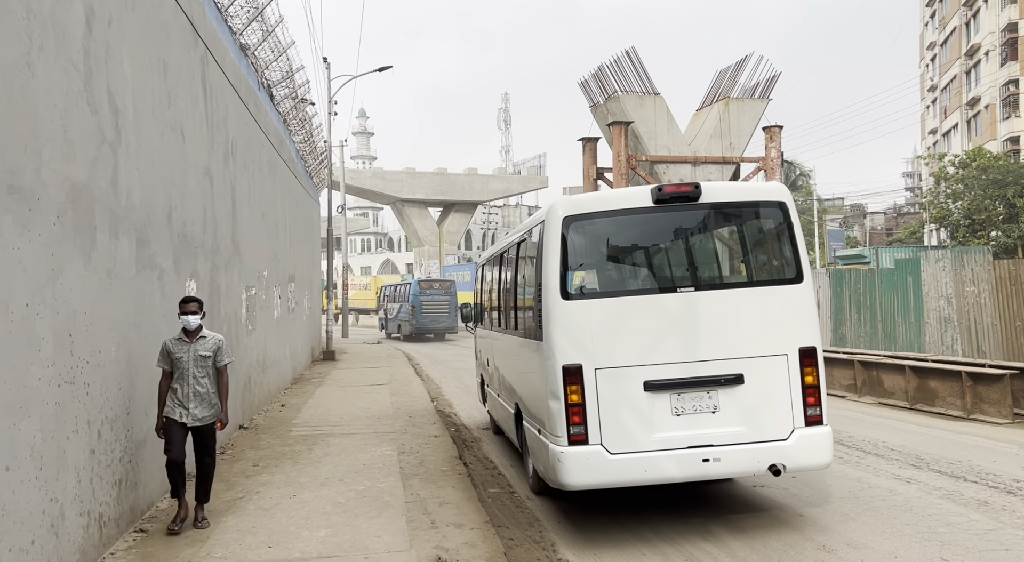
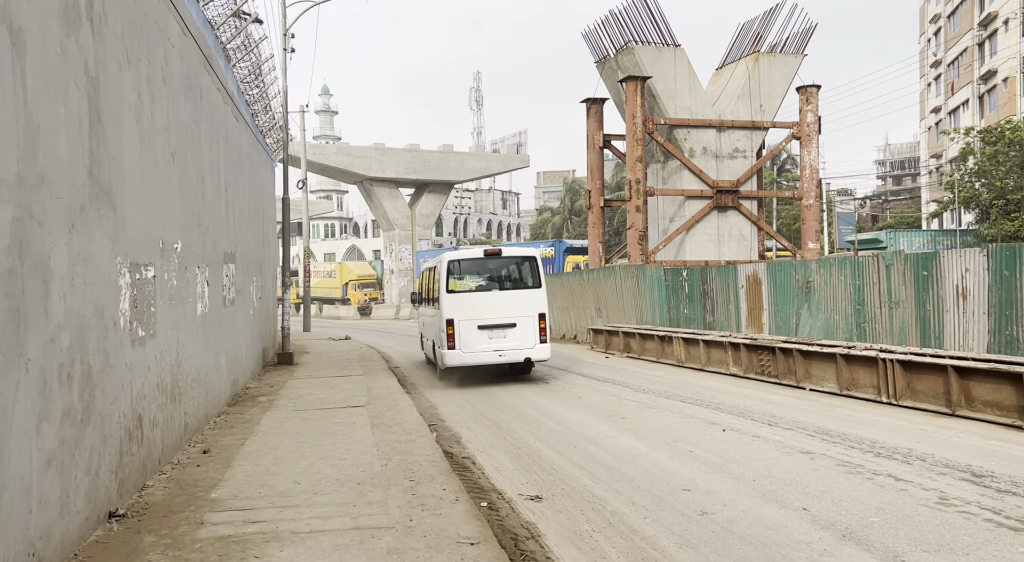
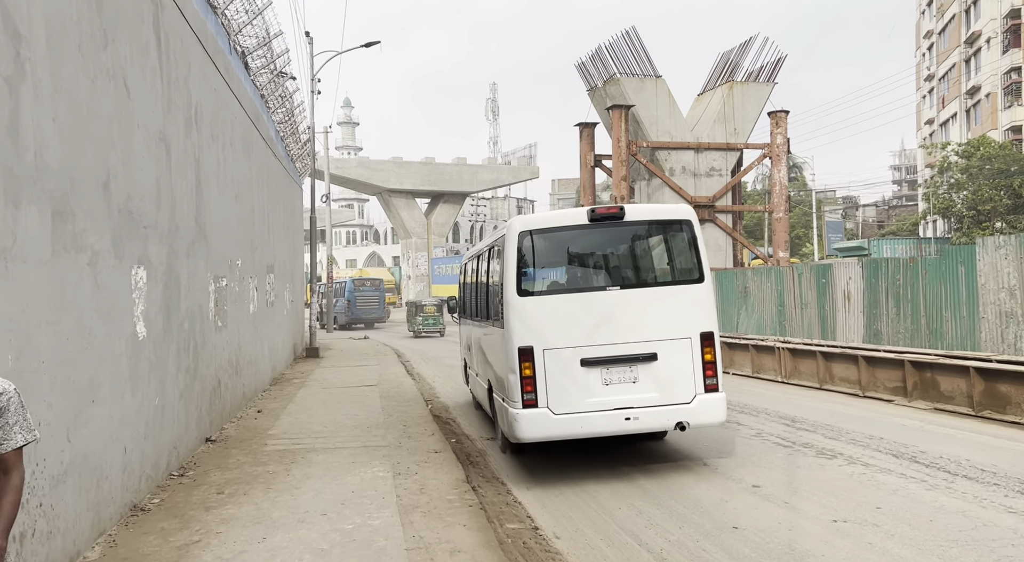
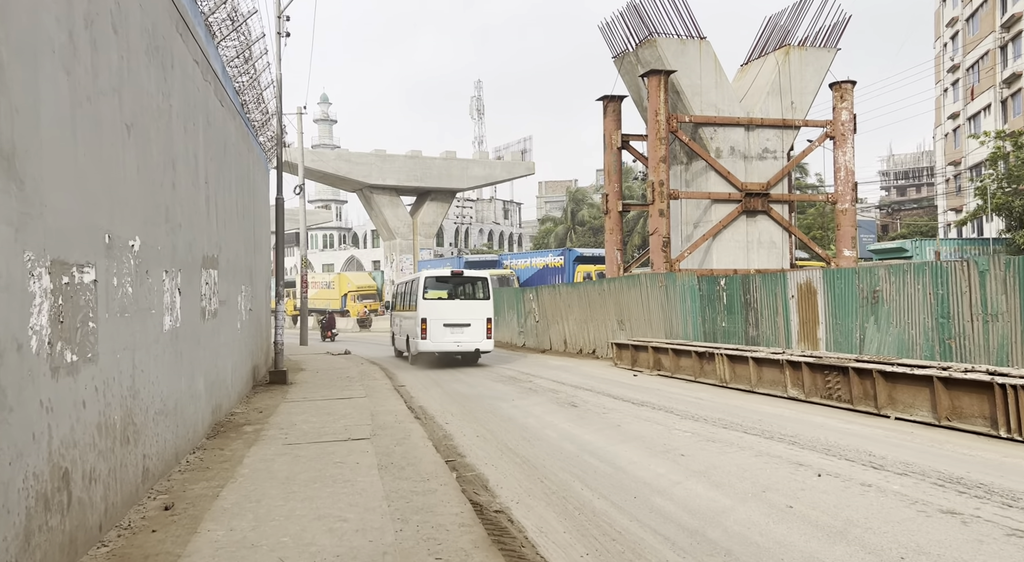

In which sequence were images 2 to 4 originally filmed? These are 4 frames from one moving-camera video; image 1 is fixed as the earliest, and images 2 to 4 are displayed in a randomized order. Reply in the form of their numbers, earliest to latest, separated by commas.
3, 2, 4
